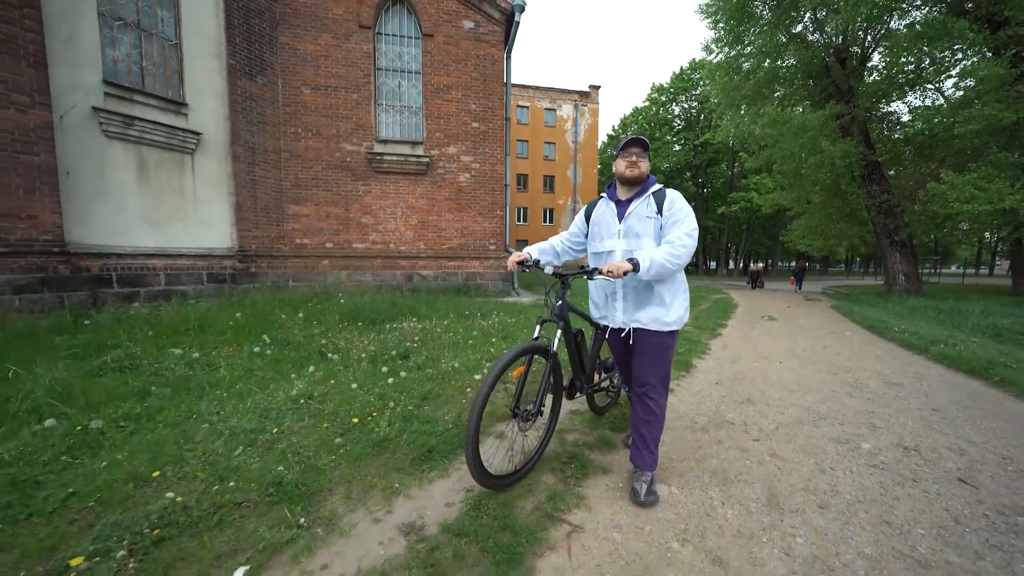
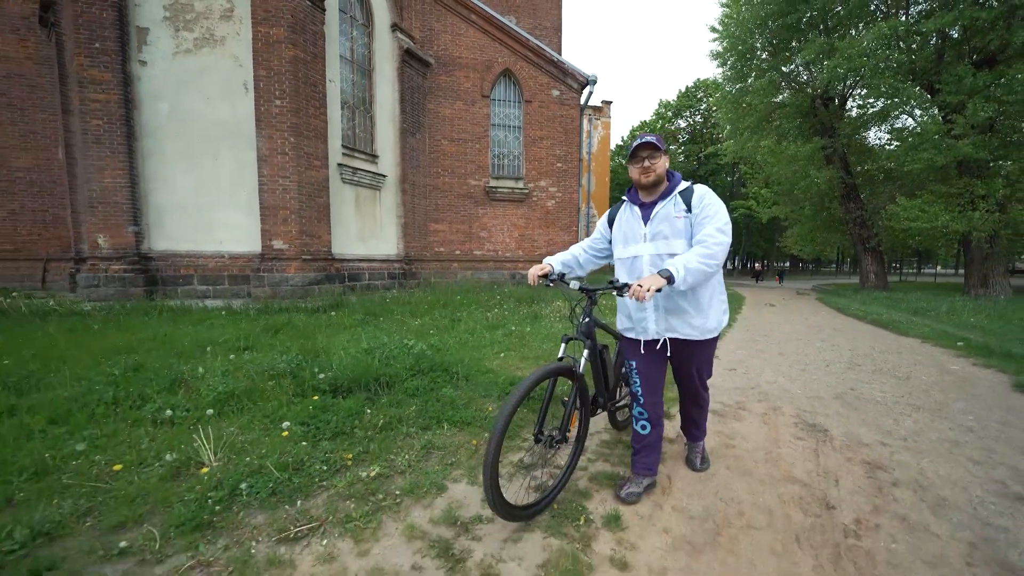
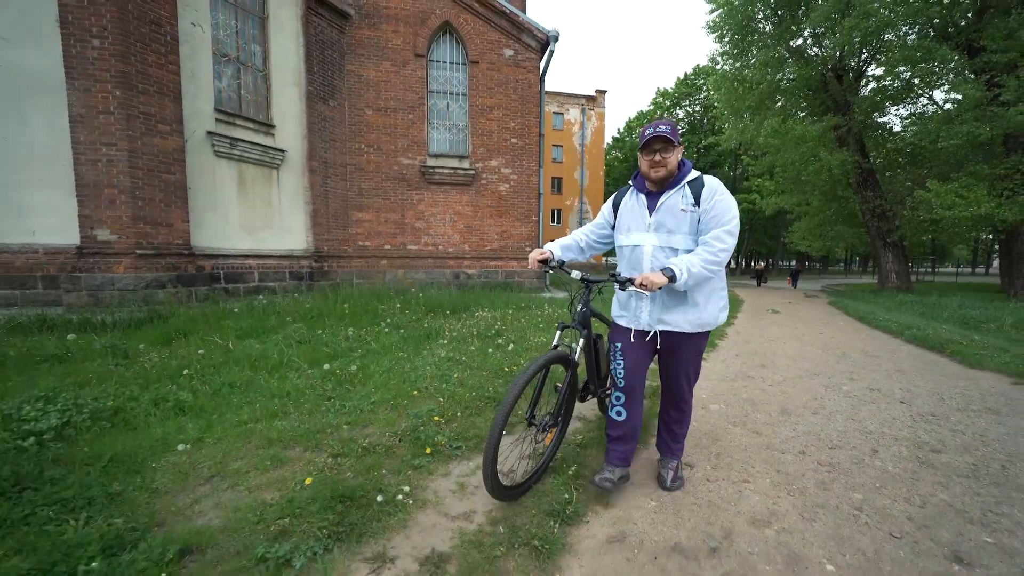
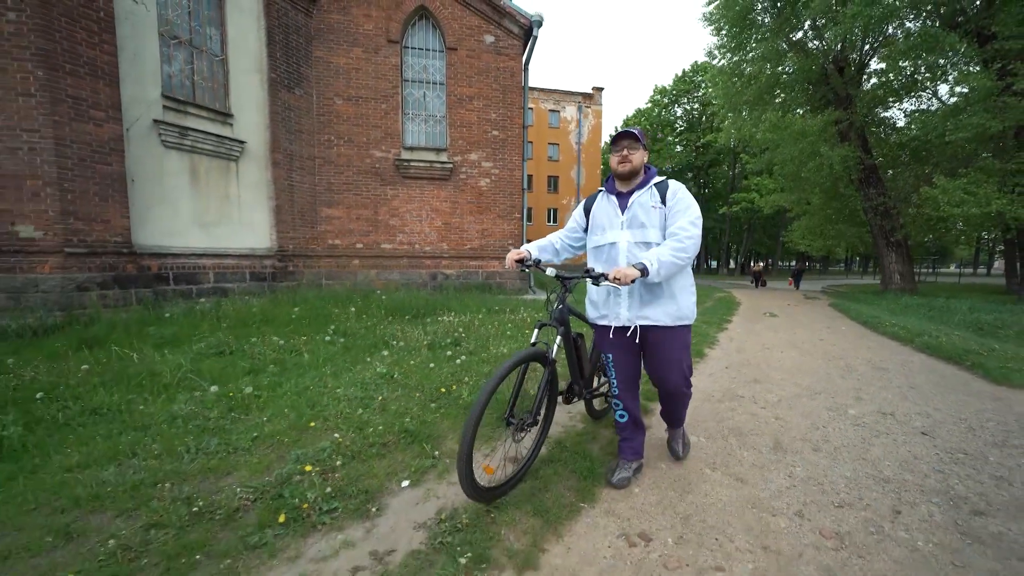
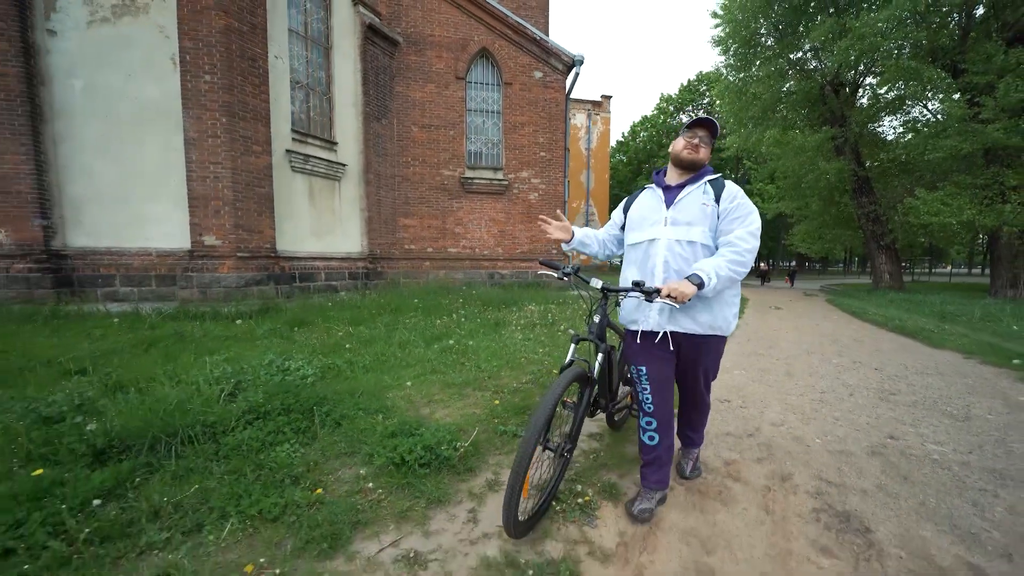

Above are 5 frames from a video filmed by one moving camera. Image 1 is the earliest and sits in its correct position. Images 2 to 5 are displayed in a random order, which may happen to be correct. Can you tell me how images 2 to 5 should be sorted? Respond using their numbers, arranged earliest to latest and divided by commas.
4, 3, 5, 2
